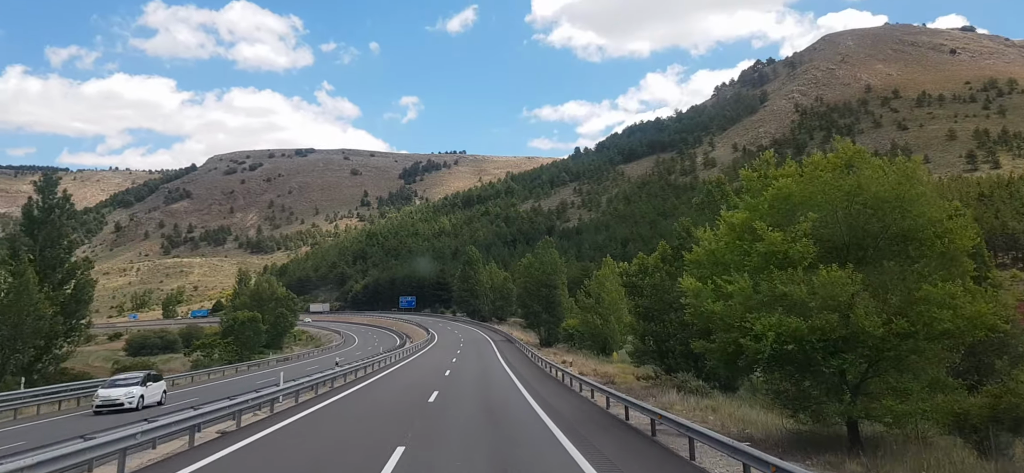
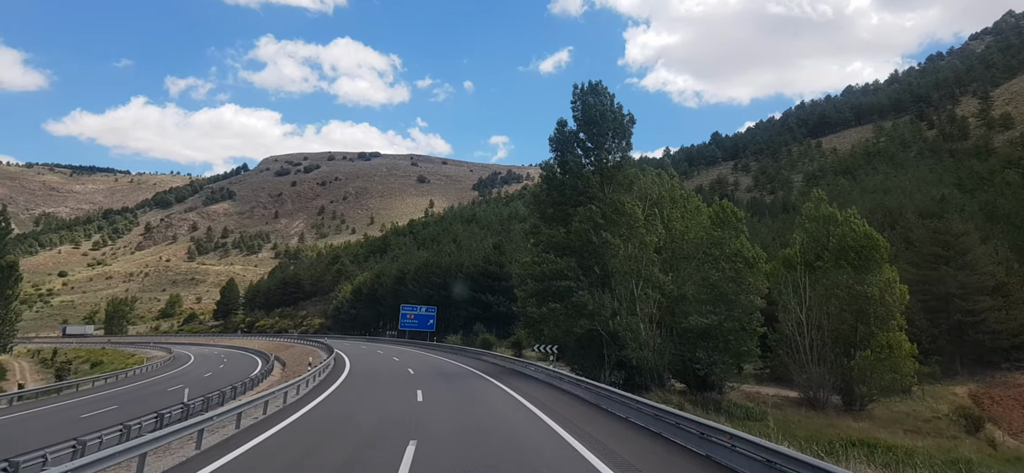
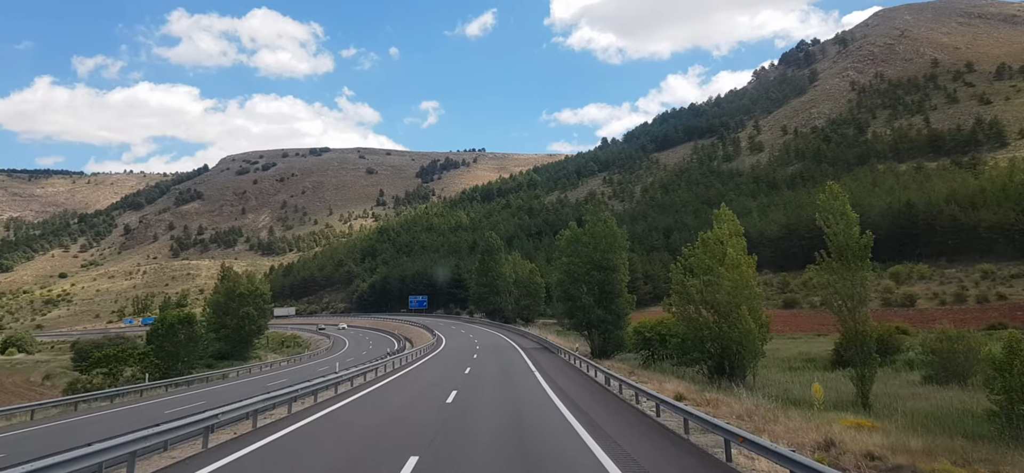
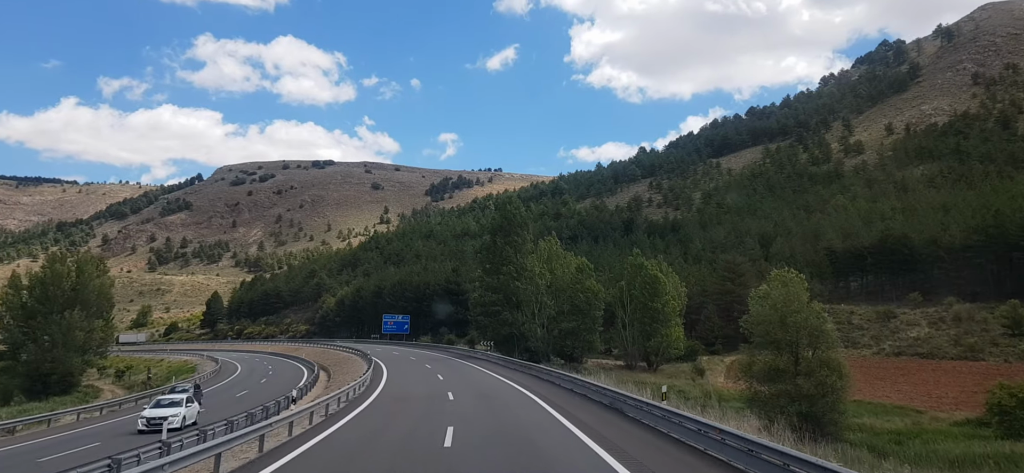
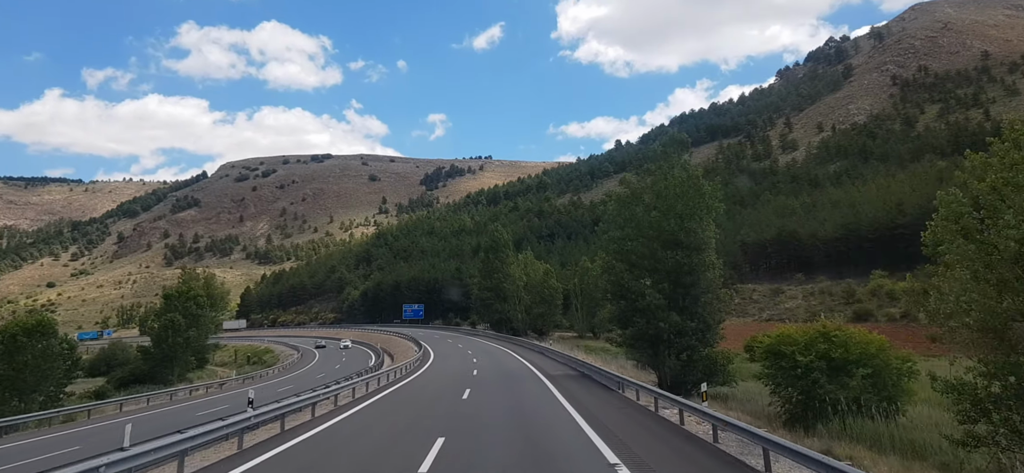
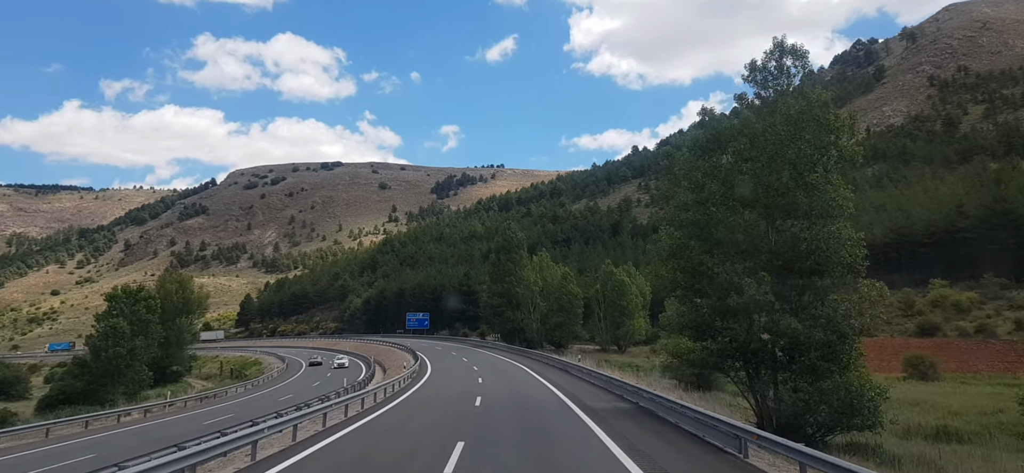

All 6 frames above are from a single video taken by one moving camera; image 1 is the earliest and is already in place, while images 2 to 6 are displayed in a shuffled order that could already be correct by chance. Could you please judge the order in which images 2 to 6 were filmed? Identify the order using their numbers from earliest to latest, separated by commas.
3, 5, 6, 4, 2
